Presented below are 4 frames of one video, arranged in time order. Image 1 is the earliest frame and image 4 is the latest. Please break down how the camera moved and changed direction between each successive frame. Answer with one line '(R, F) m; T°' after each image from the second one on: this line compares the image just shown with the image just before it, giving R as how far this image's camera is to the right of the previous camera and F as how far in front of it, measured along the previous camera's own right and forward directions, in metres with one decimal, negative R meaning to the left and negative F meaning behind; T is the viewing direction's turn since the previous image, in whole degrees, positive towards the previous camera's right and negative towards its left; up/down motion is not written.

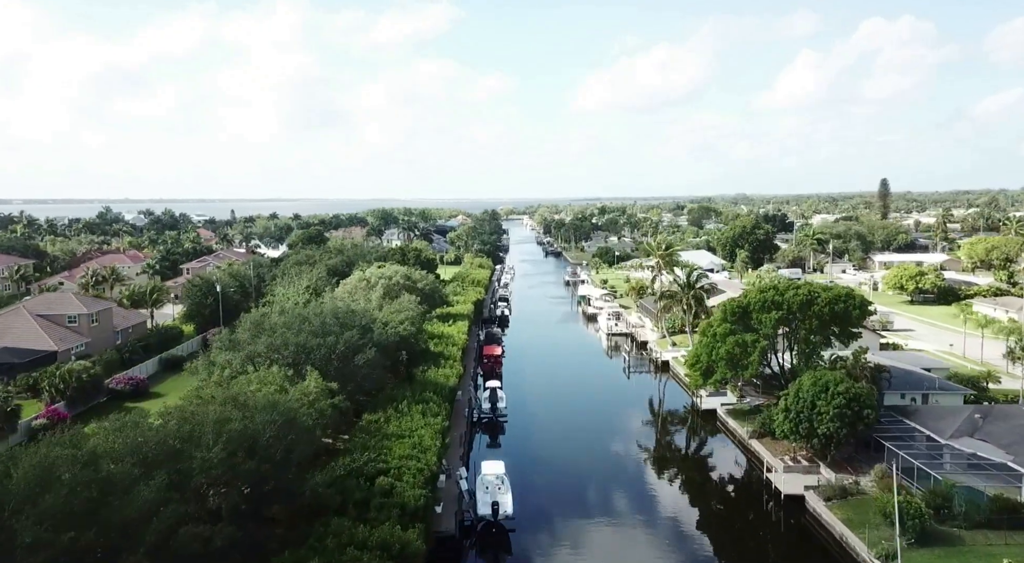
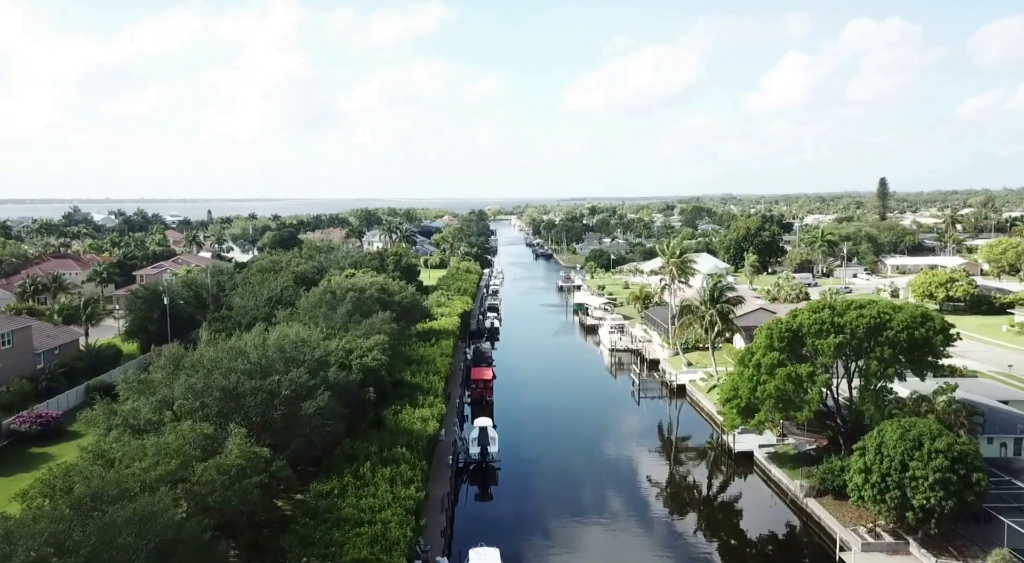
(-0.4, +9.2) m; +1°
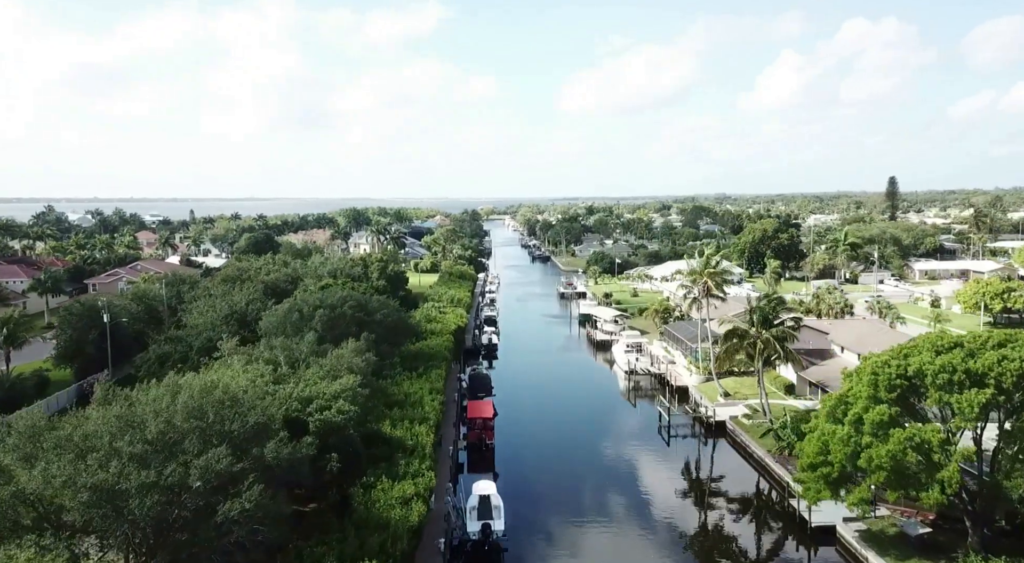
(-0.7, +9.9) m; +1°
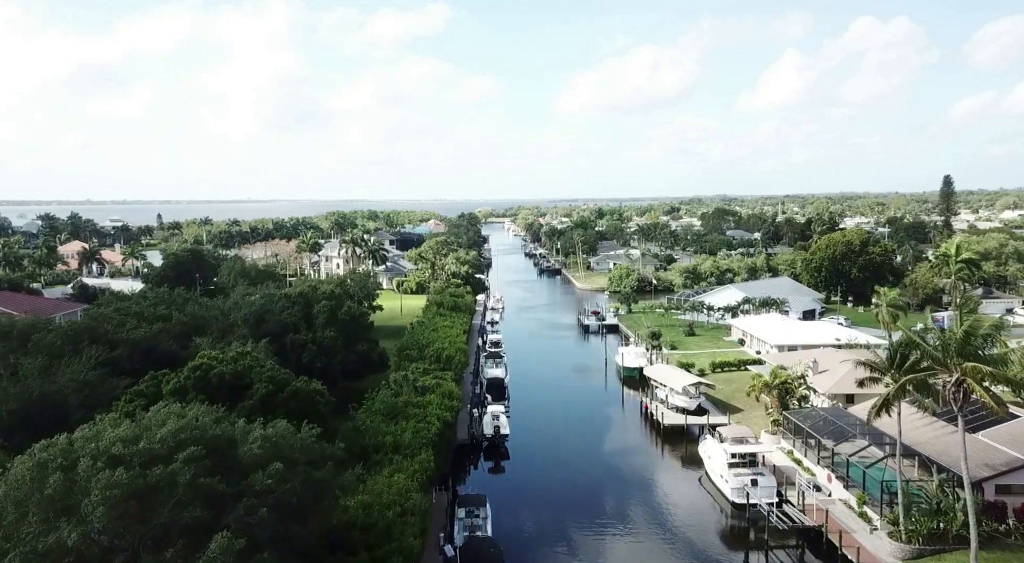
(-1.2, +27.3) m; 0°
